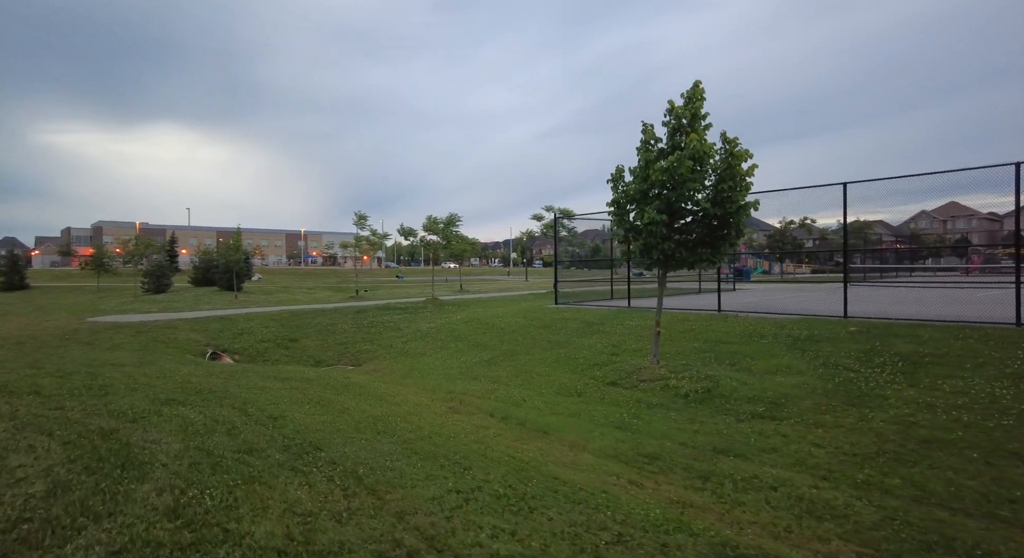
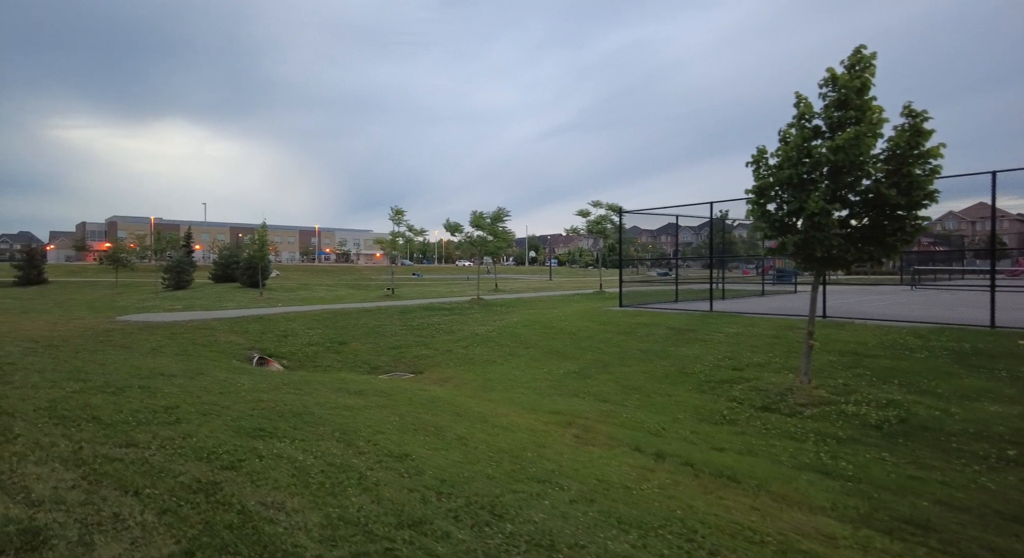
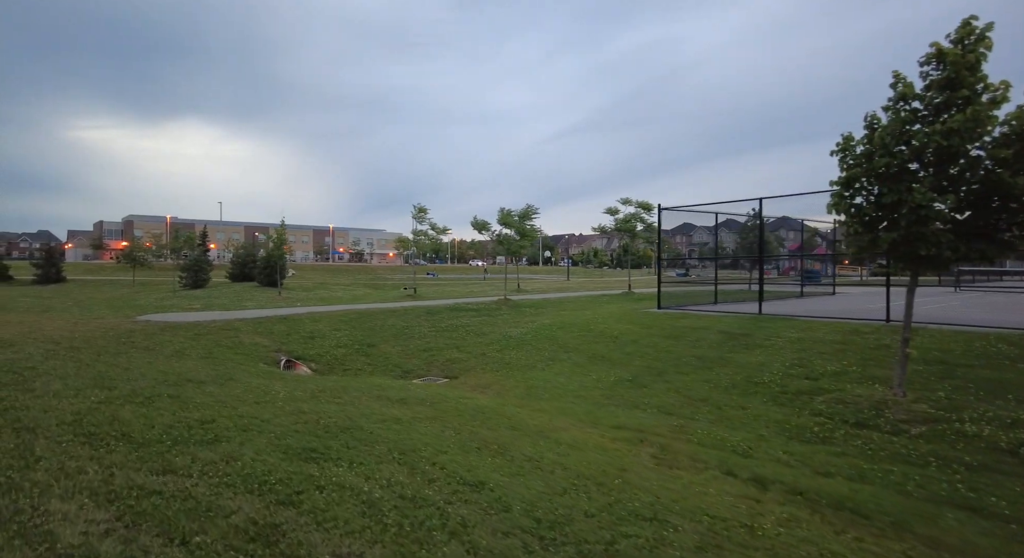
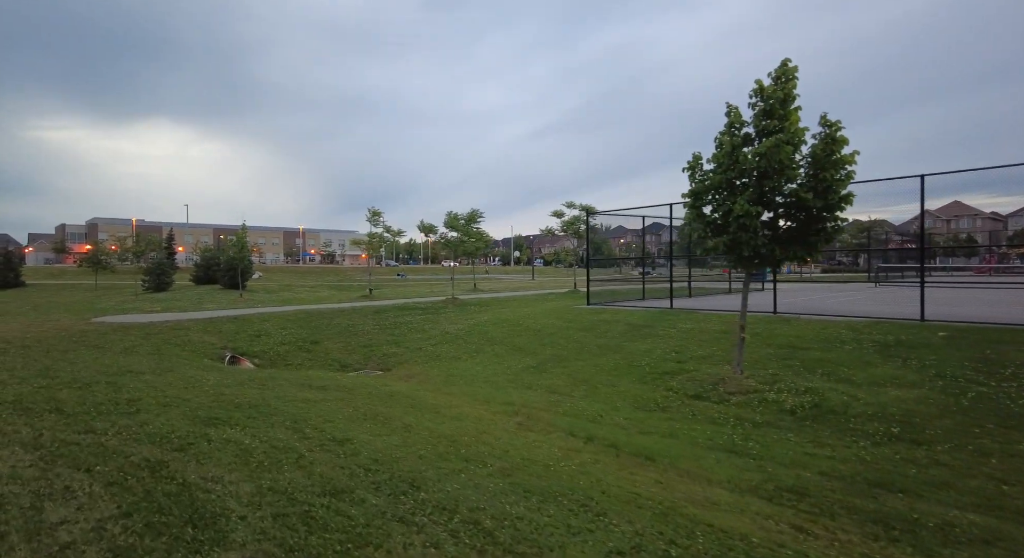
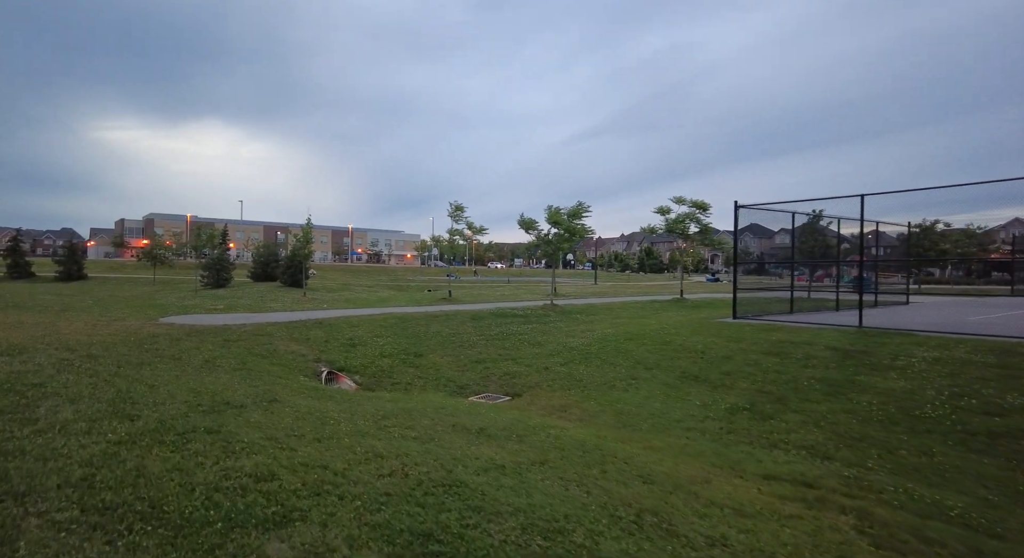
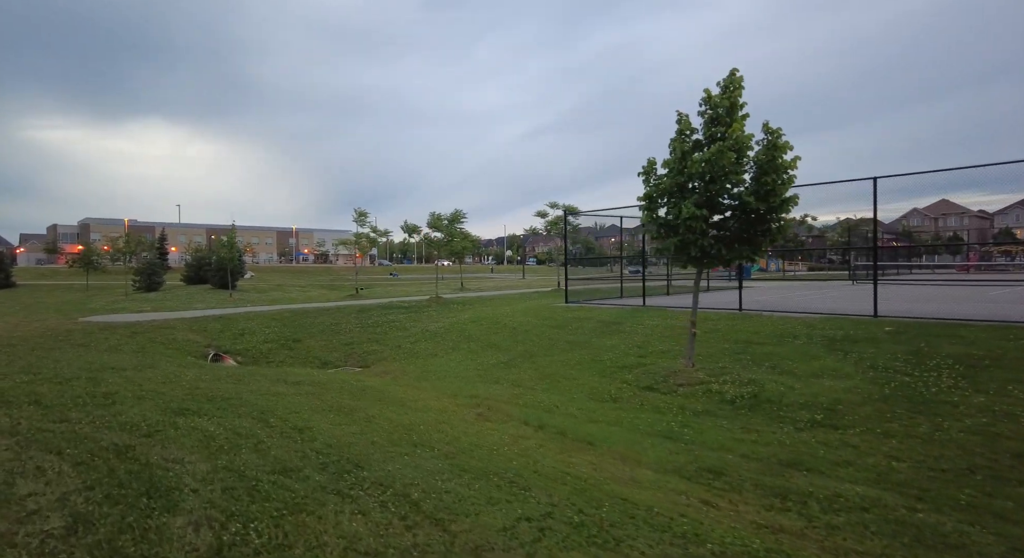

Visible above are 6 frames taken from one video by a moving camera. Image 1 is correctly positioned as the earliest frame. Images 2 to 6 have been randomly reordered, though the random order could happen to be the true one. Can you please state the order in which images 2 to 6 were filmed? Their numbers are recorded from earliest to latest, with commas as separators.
6, 4, 2, 3, 5
